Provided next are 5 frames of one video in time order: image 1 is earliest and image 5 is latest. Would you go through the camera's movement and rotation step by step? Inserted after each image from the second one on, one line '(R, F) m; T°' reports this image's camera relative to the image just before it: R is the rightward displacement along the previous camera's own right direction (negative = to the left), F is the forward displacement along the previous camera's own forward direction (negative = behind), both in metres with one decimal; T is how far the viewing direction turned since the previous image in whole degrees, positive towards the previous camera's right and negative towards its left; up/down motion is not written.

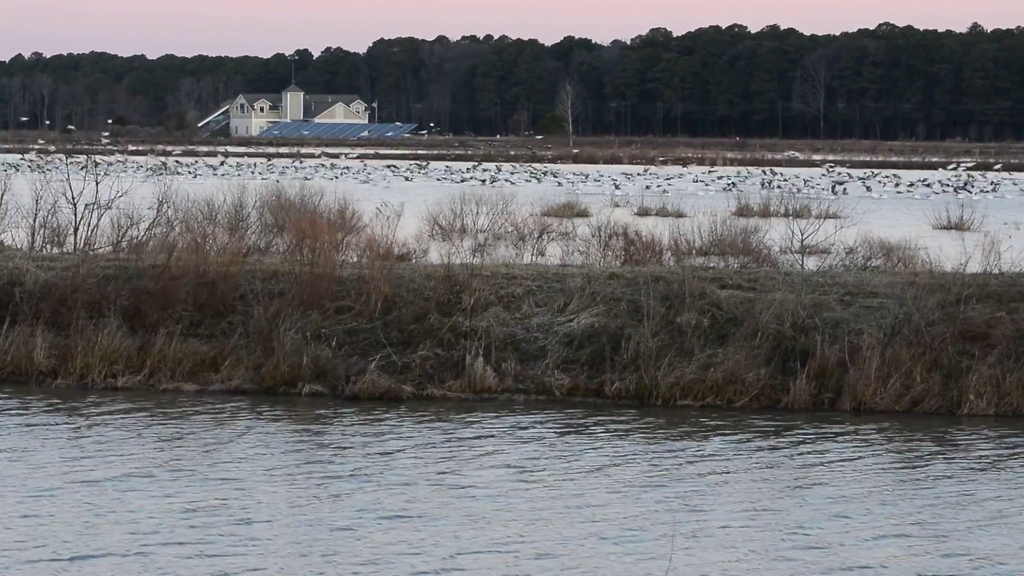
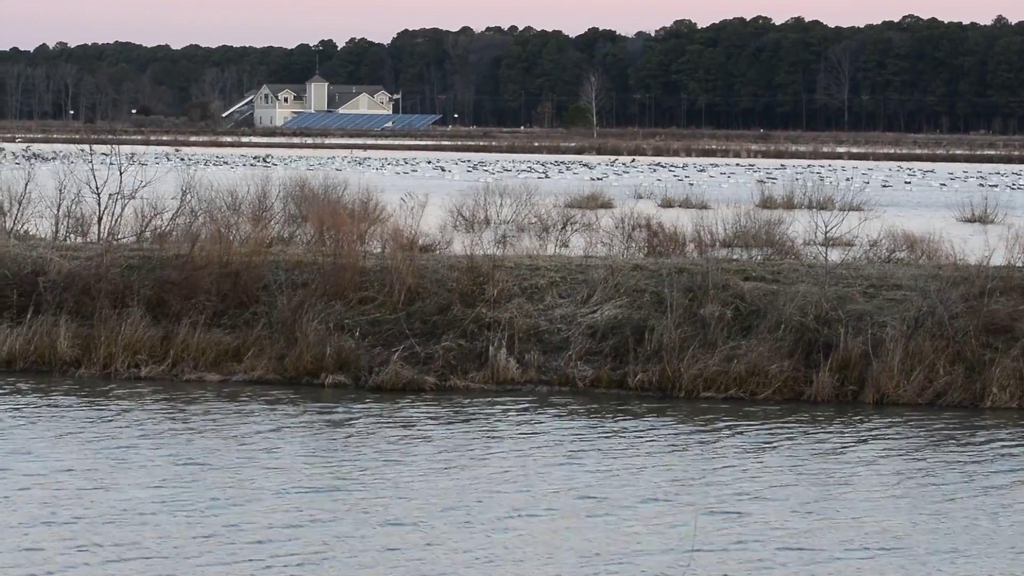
(-0.2, 0.0) m; 0°
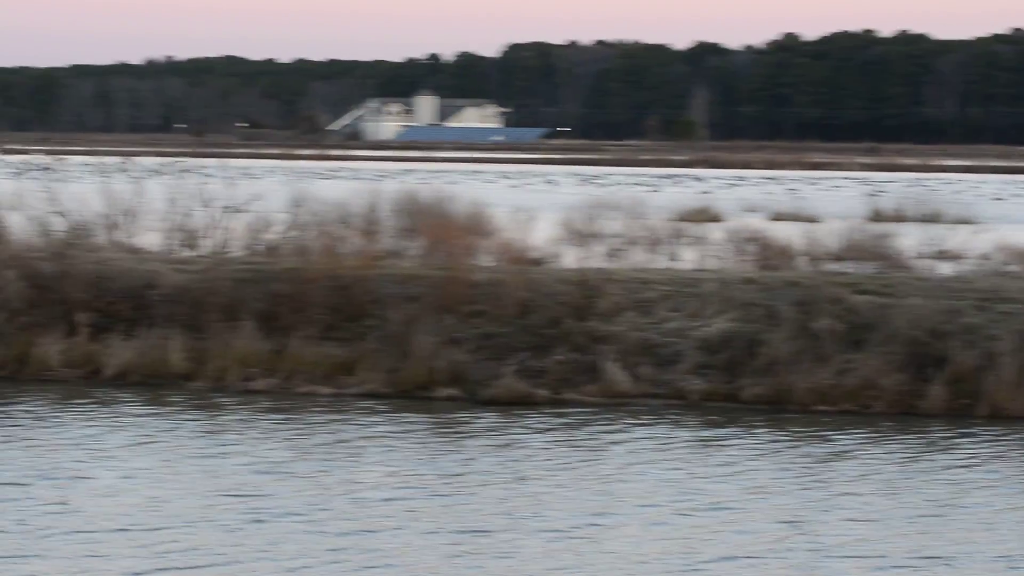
(-1.1, 0.0) m; 0°
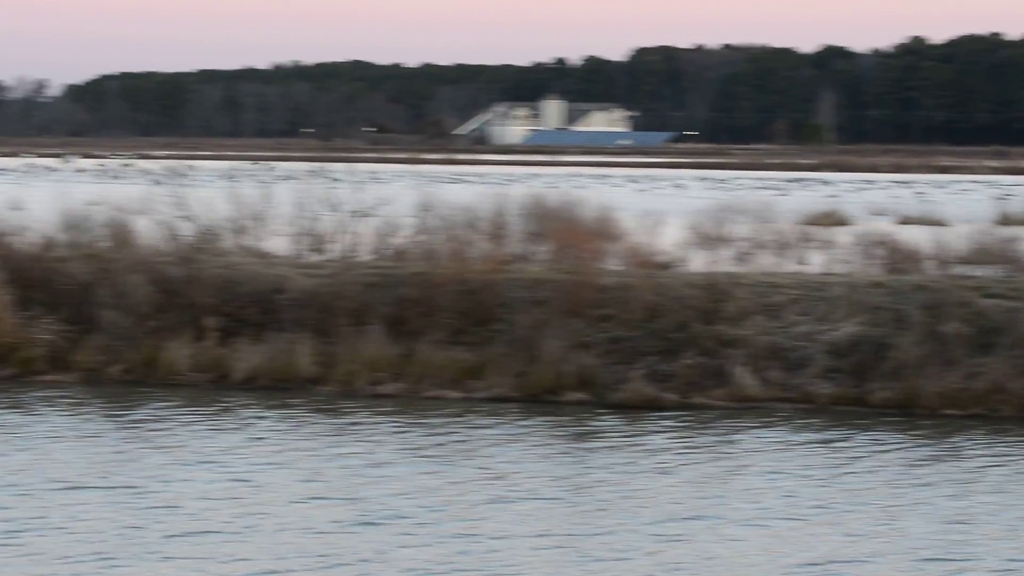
(-1.2, 0.0) m; 0°
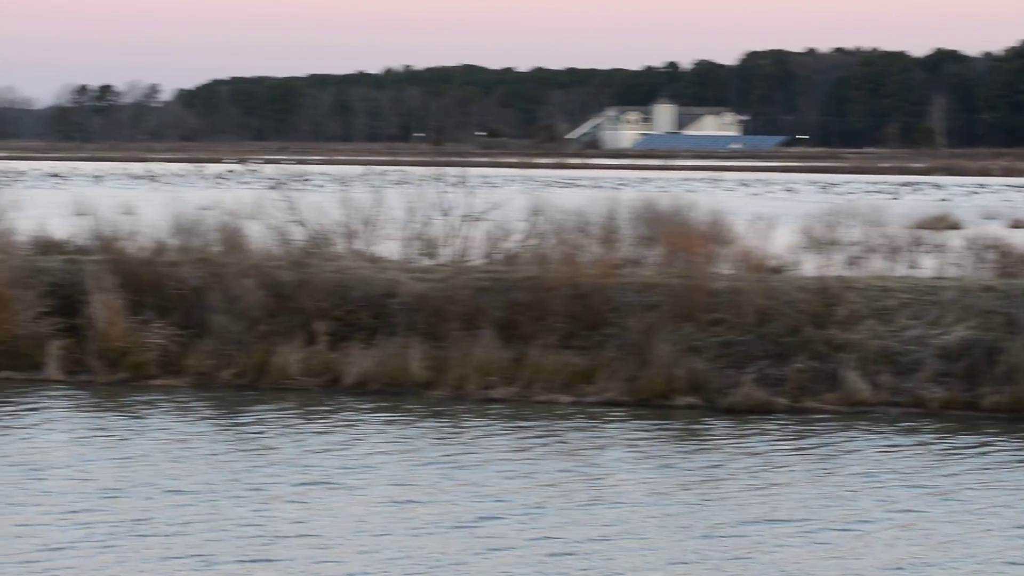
(-1.1, 0.0) m; 0°
